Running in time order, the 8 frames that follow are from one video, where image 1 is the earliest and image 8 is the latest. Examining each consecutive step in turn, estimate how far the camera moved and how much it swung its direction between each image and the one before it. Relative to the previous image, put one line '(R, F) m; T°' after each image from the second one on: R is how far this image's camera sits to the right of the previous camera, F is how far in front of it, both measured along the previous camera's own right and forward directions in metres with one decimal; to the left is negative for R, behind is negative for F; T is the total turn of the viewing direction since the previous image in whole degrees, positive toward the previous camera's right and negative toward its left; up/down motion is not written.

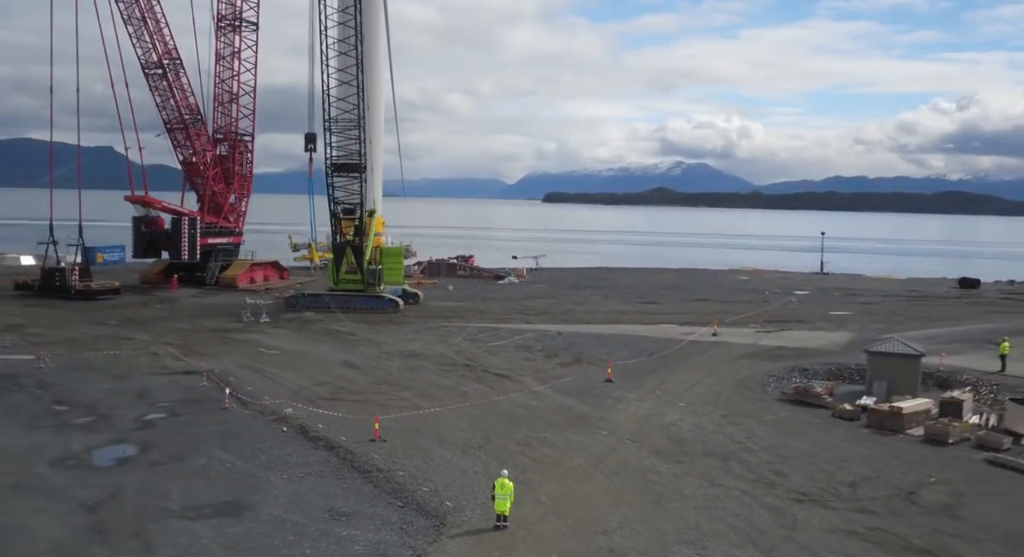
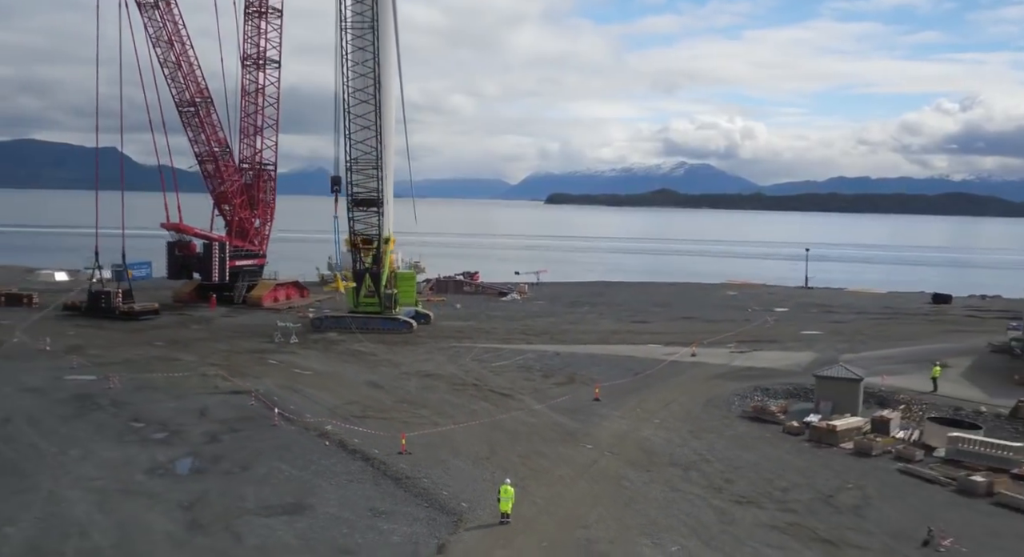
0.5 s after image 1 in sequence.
(0.0, -1.6) m; 0°
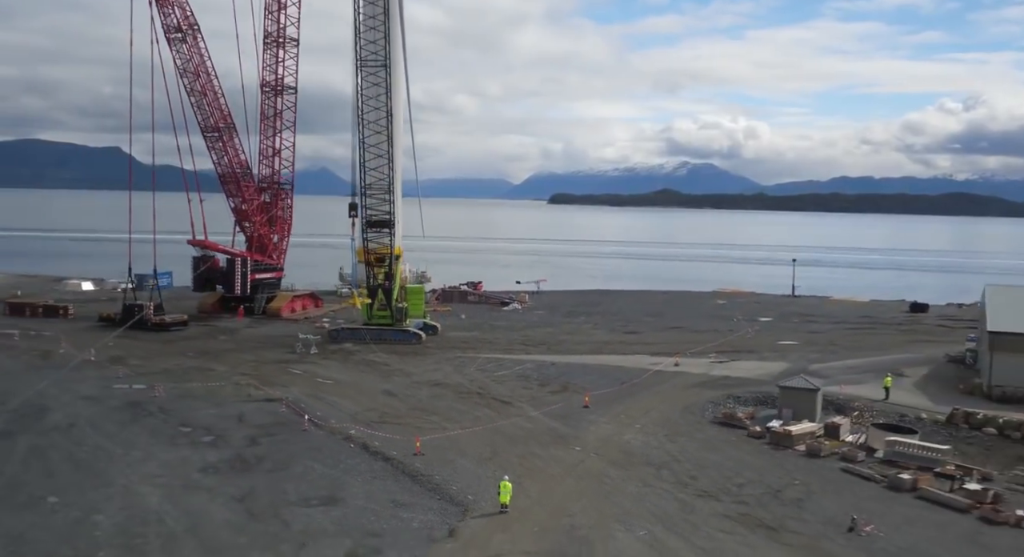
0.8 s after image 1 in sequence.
(0.0, -1.4) m; 0°
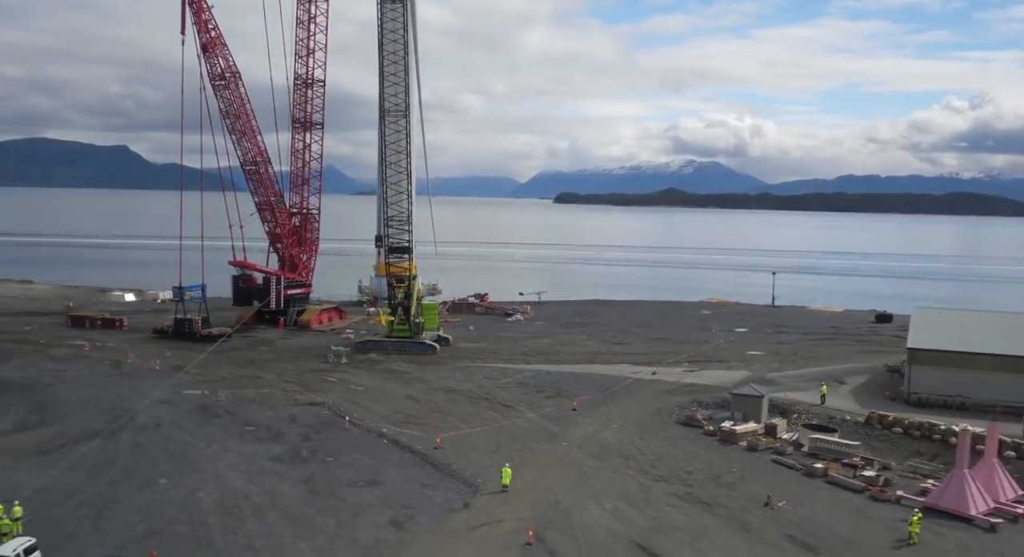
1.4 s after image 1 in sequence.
(+0.1, -2.7) m; 0°
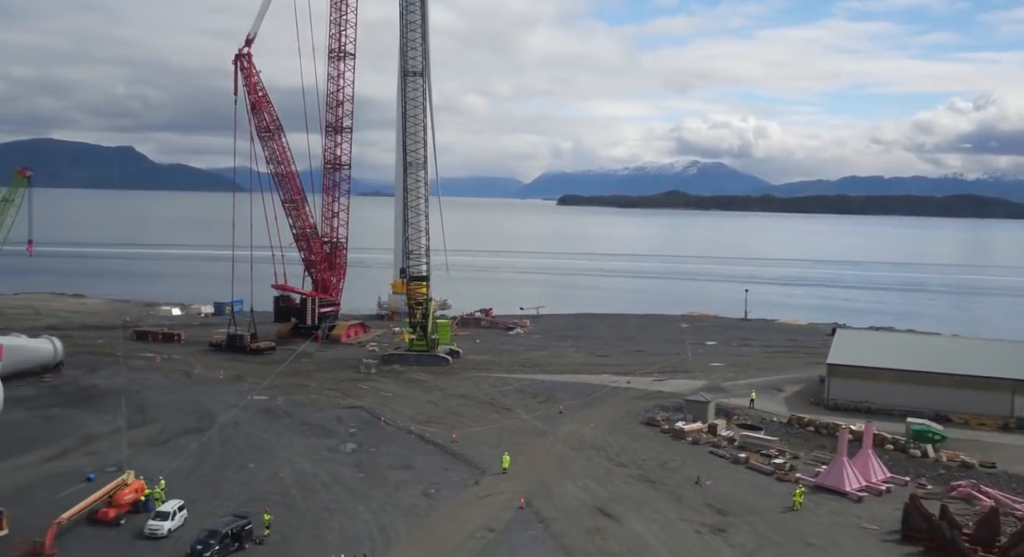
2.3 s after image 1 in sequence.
(+0.1, -3.9) m; 0°
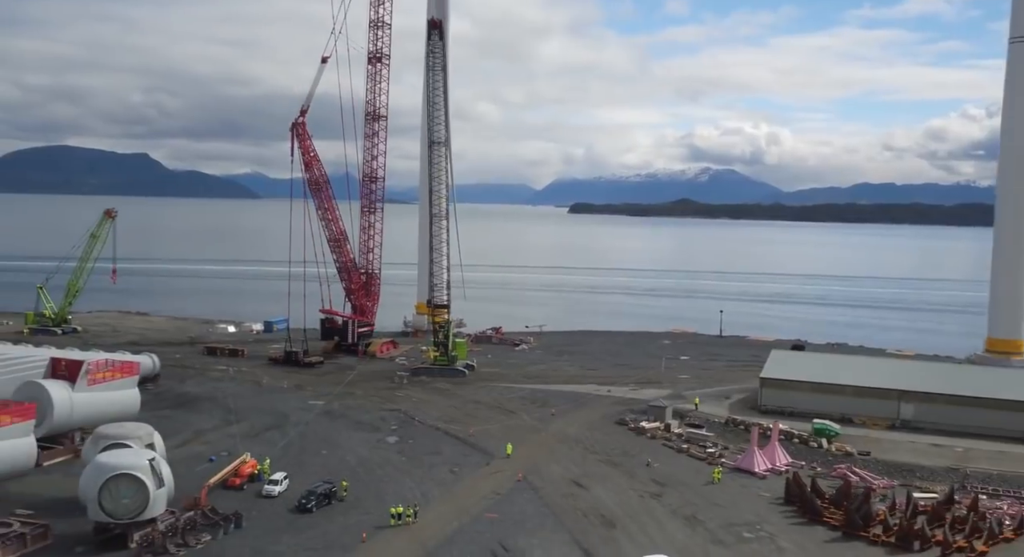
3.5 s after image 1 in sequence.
(+0.2, -5.6) m; -1°
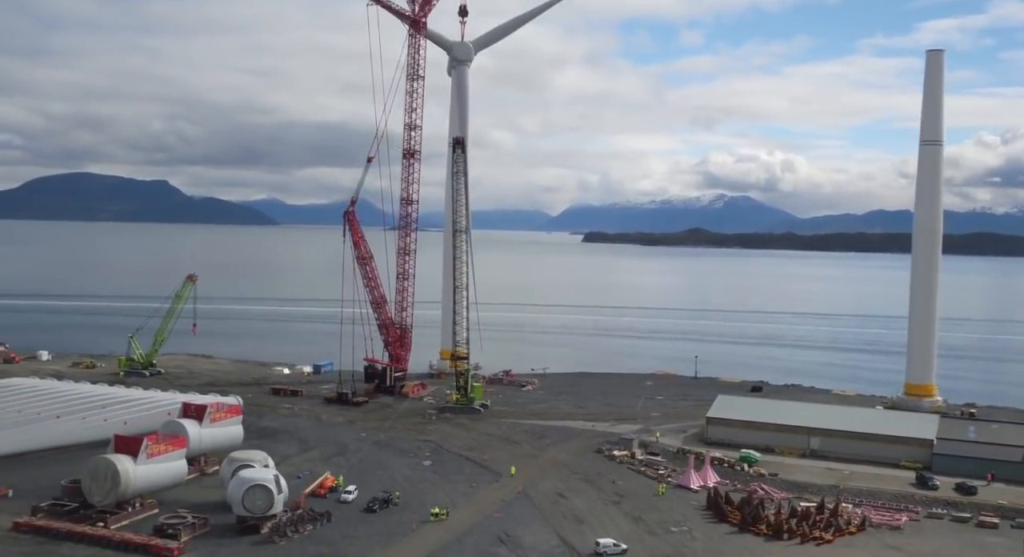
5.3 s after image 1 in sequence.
(+0.4, -7.9) m; -1°
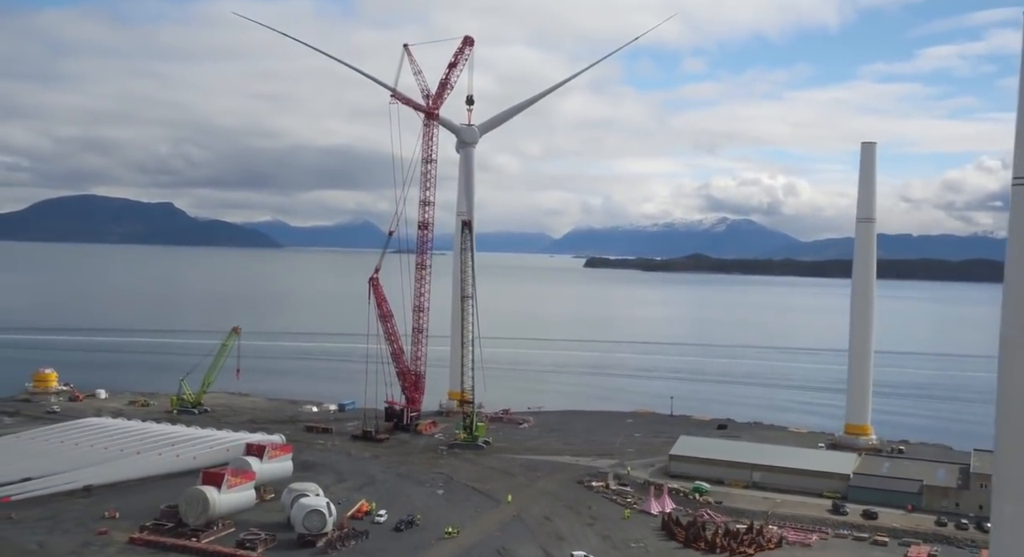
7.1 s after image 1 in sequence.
(+0.3, -7.3) m; 0°
